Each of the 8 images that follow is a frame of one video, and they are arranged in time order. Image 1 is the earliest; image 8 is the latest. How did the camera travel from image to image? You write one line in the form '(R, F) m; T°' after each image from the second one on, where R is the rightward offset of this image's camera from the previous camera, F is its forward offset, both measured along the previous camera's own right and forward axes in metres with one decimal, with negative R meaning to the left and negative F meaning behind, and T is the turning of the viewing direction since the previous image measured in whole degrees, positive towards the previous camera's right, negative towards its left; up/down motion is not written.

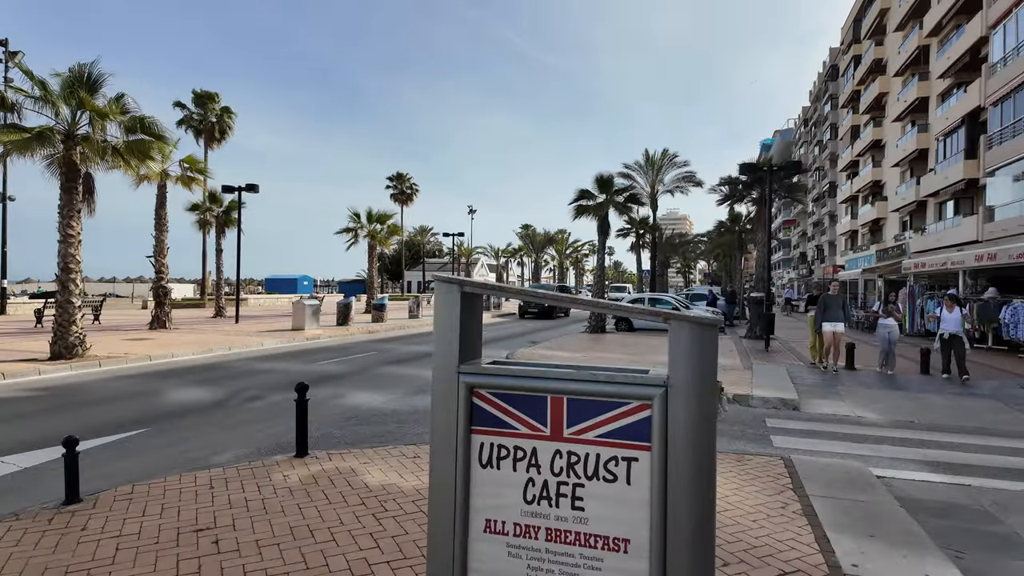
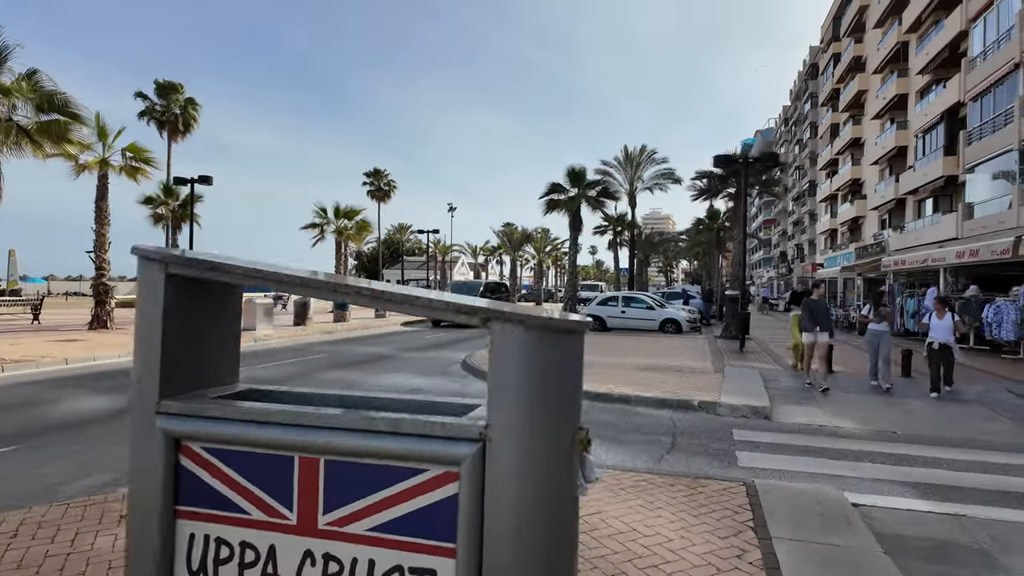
(+0.6, +0.9) m; +1°
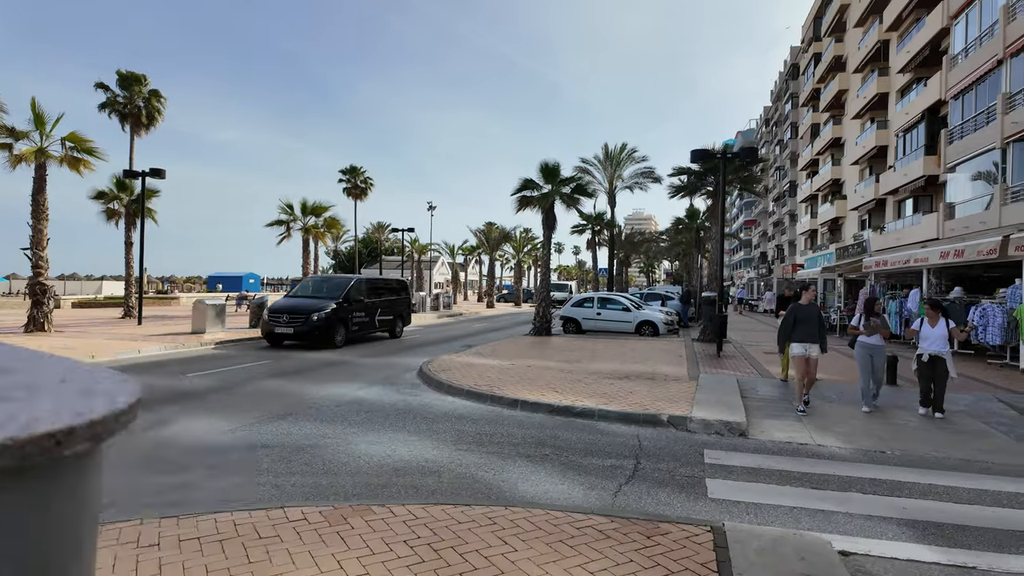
(+0.4, +0.9) m; +2°
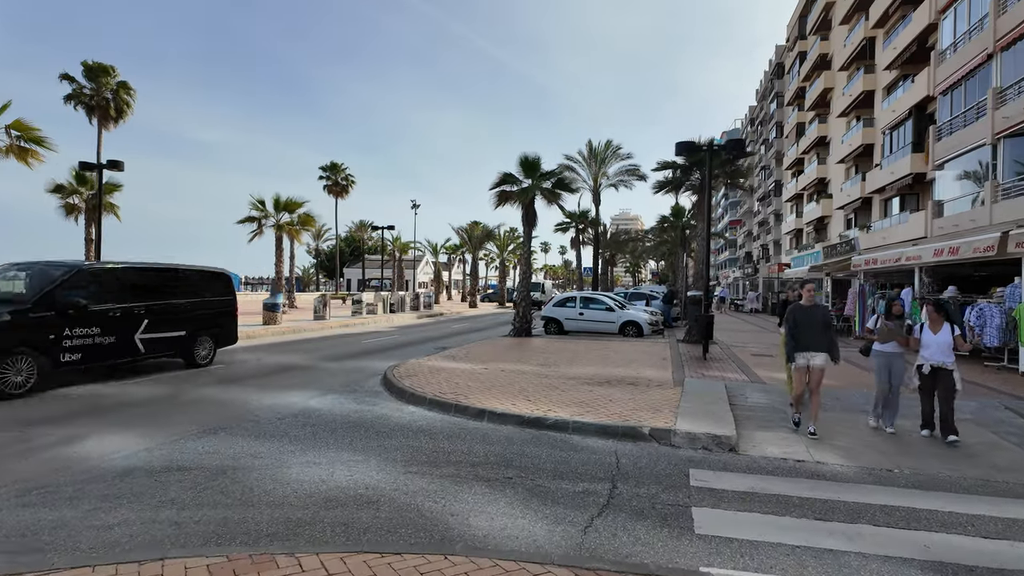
(+0.3, +0.8) m; +1°
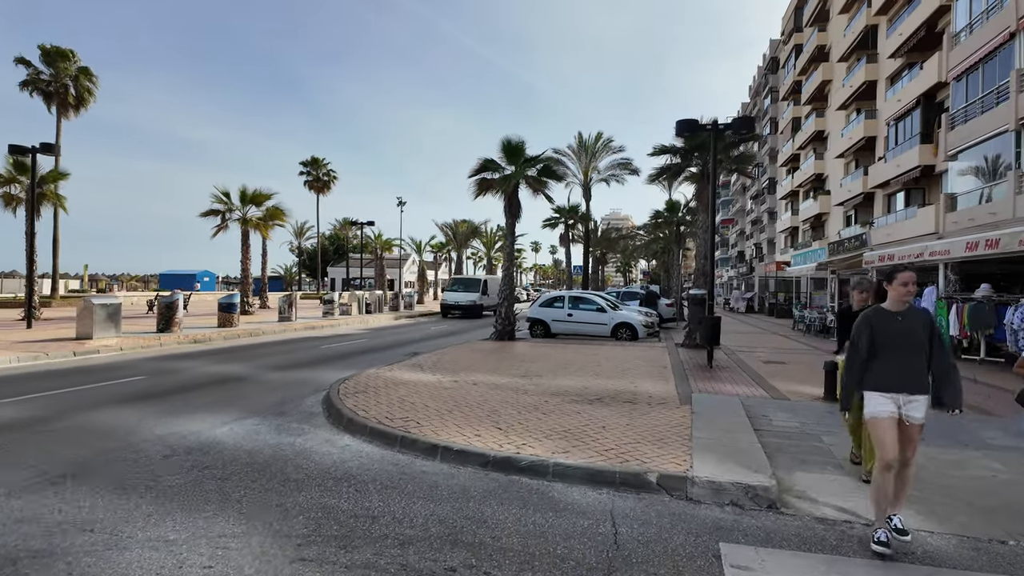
(+0.3, +1.8) m; +1°
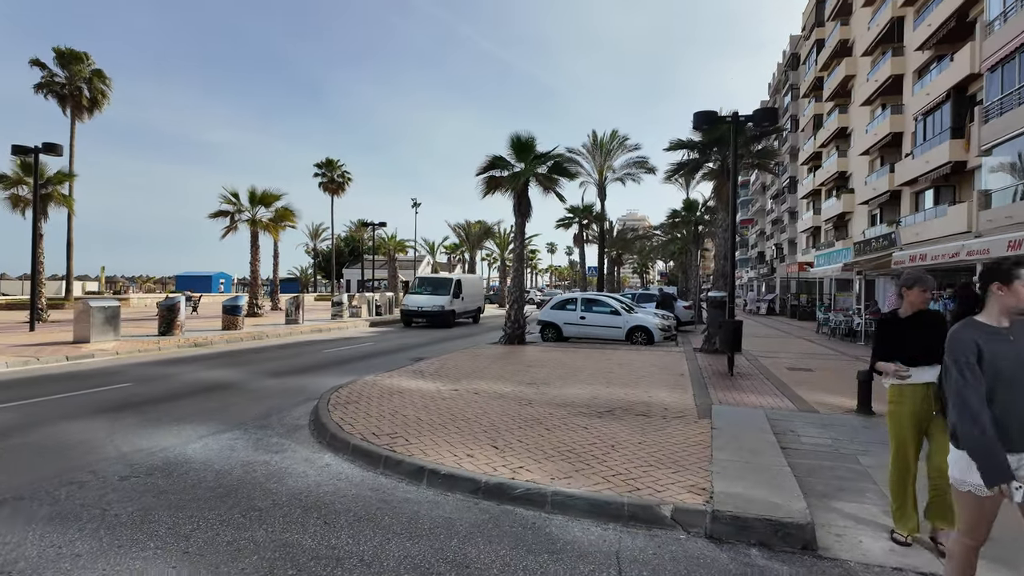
(+0.2, +0.6) m; -2°
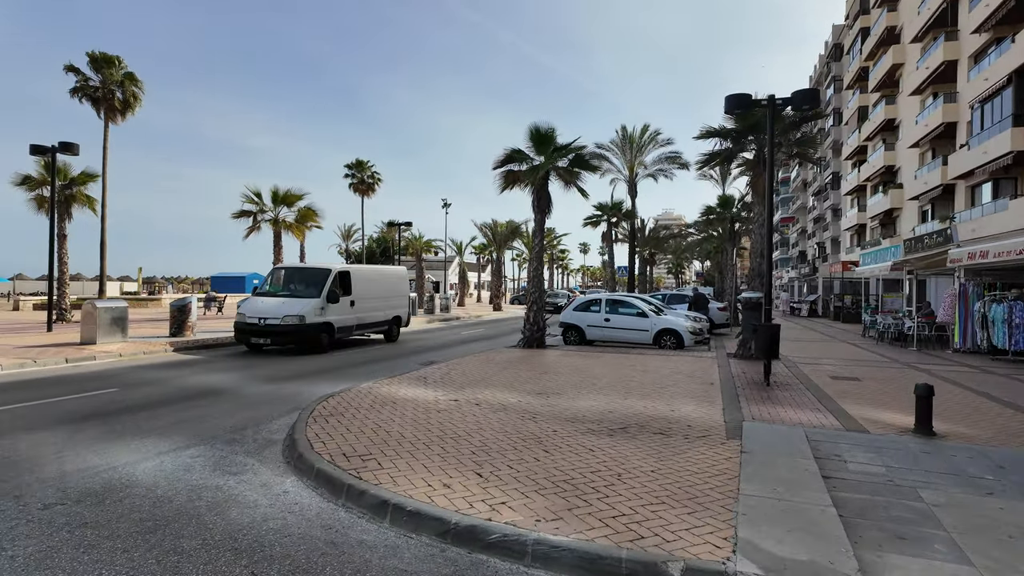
(+0.4, +0.9) m; -3°
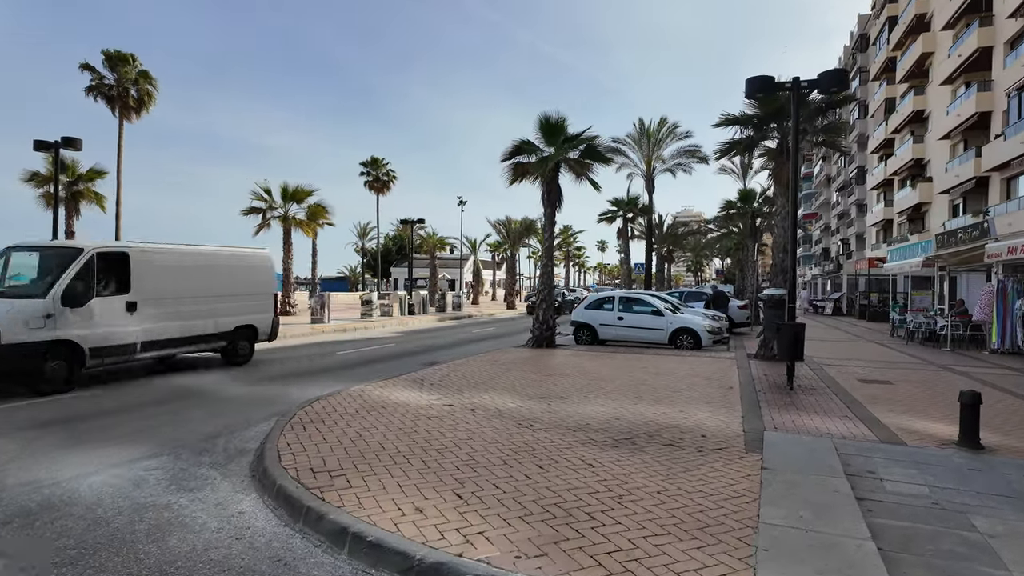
(+0.2, +0.6) m; -2°
